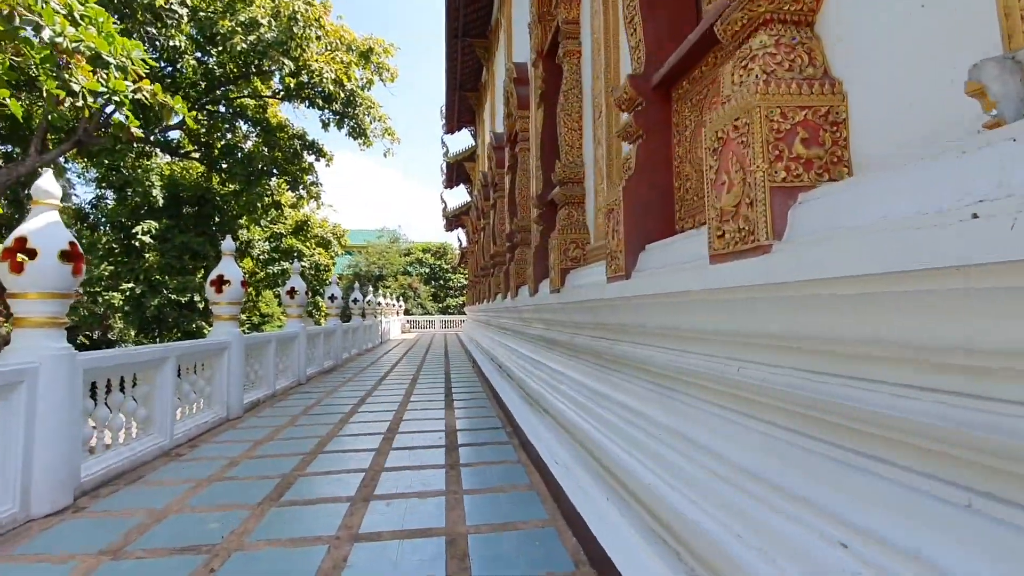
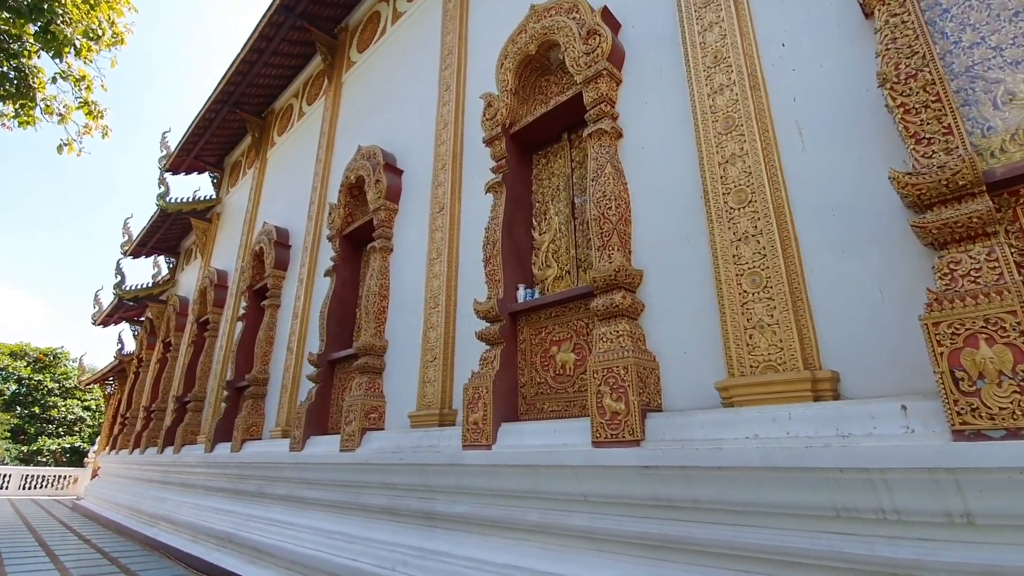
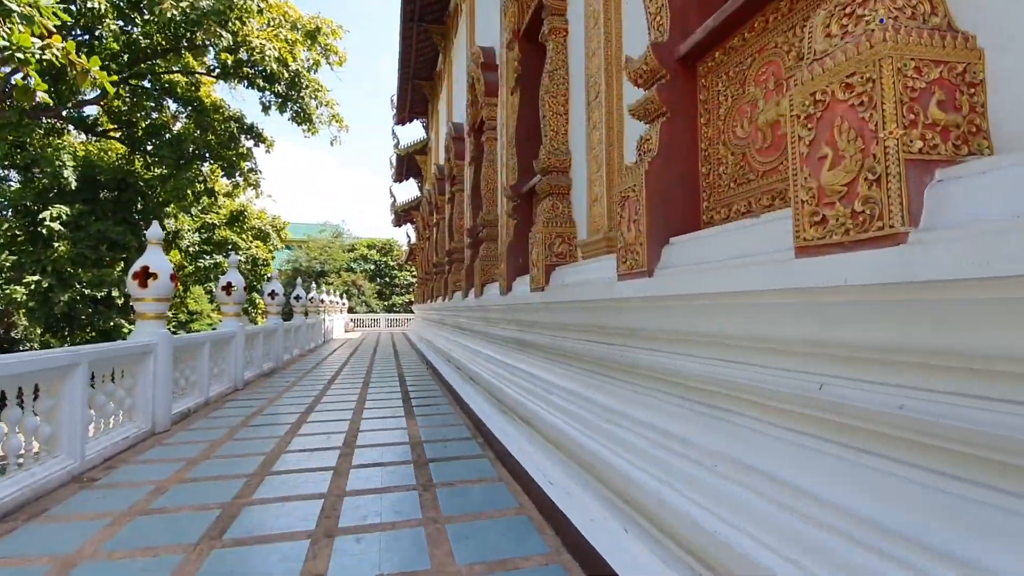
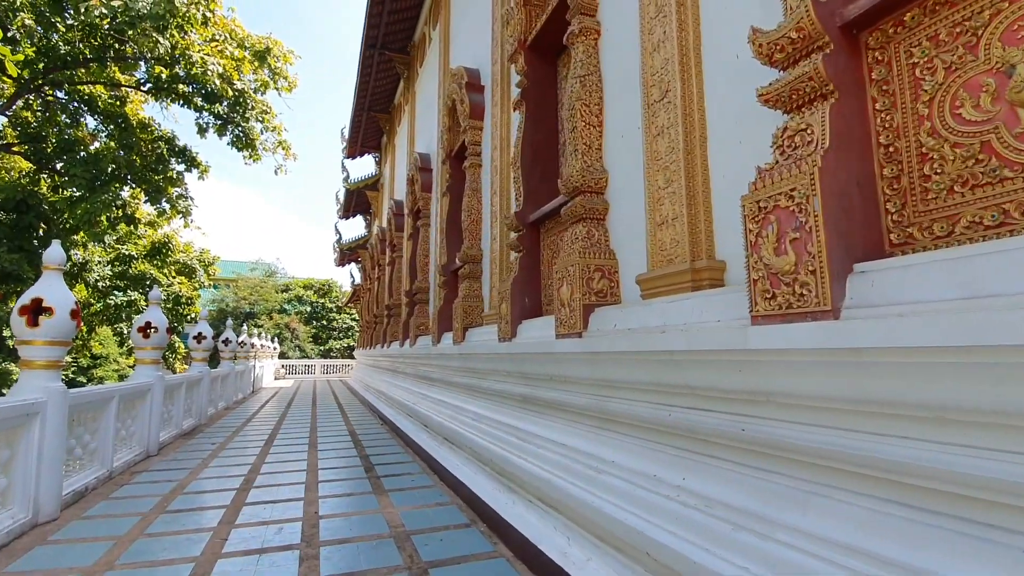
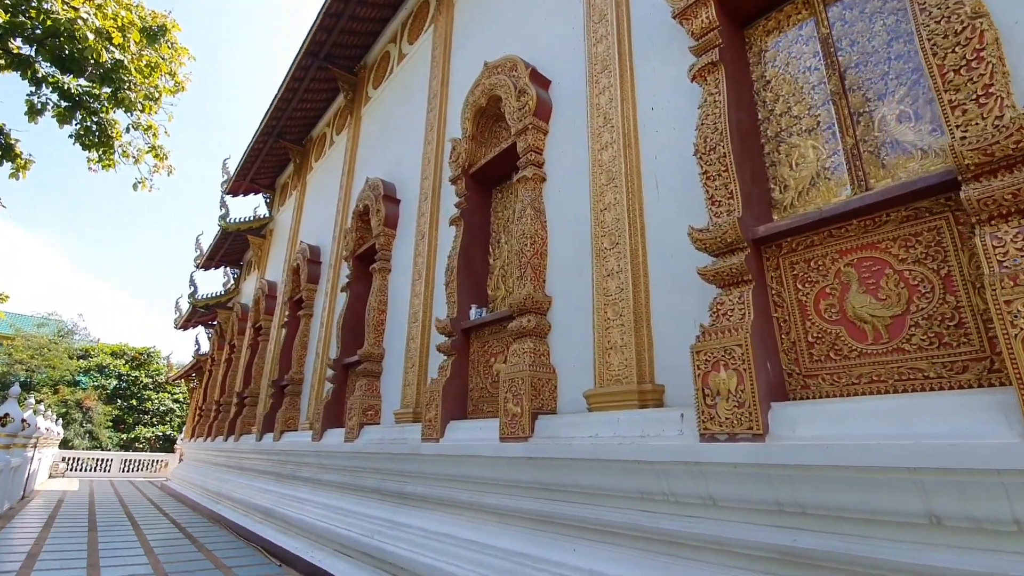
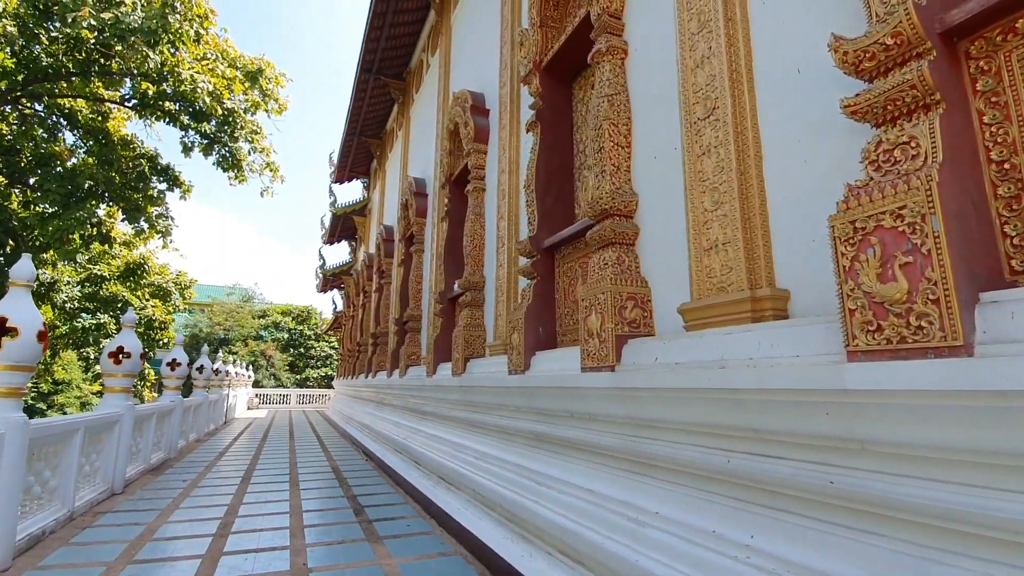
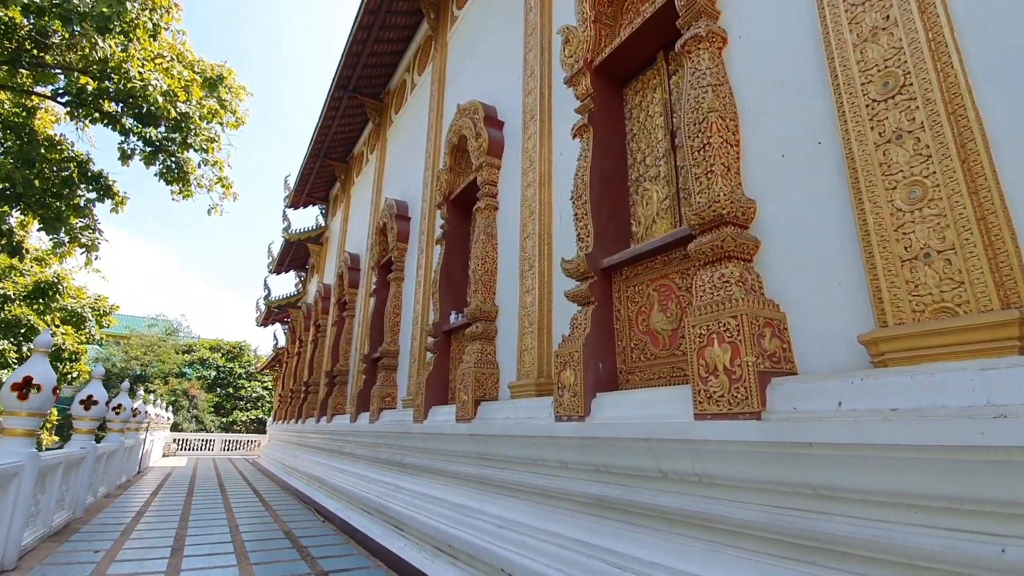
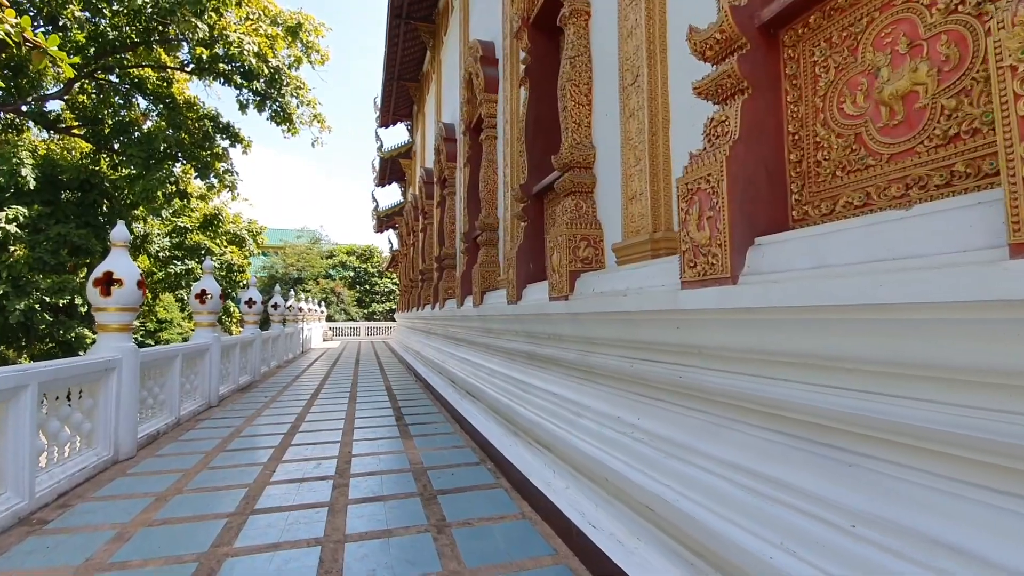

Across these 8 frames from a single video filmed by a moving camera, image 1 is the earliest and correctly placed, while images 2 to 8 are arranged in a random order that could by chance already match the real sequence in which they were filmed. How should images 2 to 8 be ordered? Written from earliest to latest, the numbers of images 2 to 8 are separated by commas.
3, 8, 4, 6, 7, 5, 2
